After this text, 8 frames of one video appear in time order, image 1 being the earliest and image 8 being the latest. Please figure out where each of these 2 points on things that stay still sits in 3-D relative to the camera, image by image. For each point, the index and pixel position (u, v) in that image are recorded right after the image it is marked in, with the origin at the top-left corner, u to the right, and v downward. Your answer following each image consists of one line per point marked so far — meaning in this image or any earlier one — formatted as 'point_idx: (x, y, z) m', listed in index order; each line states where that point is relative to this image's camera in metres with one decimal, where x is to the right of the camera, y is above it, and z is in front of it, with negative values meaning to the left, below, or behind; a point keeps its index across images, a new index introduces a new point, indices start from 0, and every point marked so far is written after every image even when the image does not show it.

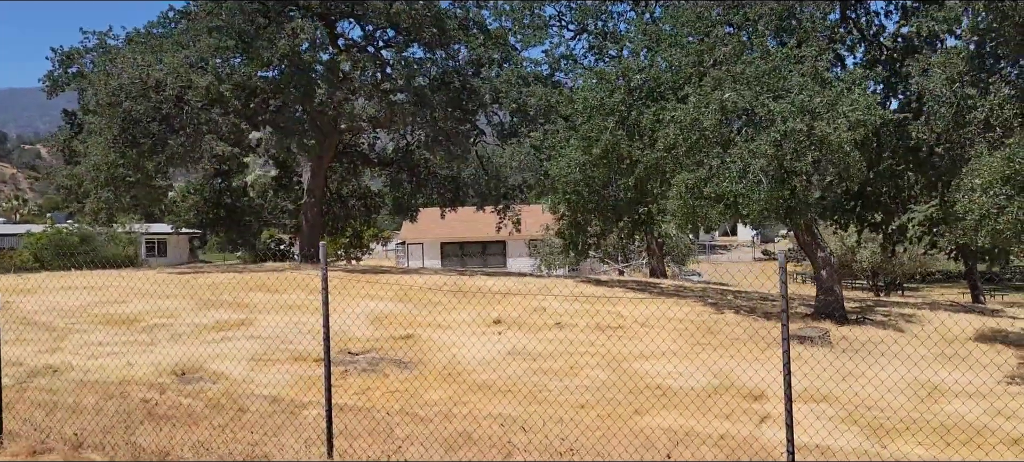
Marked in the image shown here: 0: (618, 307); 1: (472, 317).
0: (+1.9, -1.4, +14.2) m
1: (-0.7, -1.4, +12.7) m
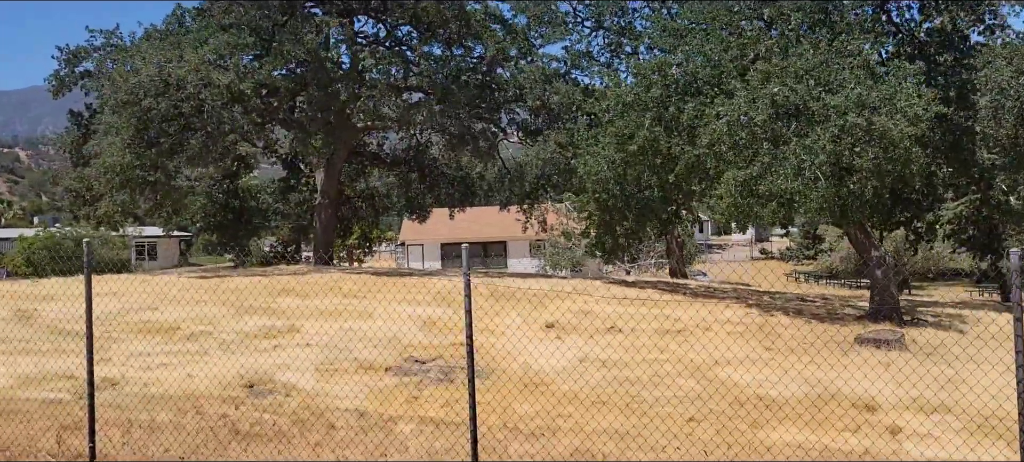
0: (+2.7, -1.4, +13.8) m
1: (+0.1, -1.4, +12.2) m
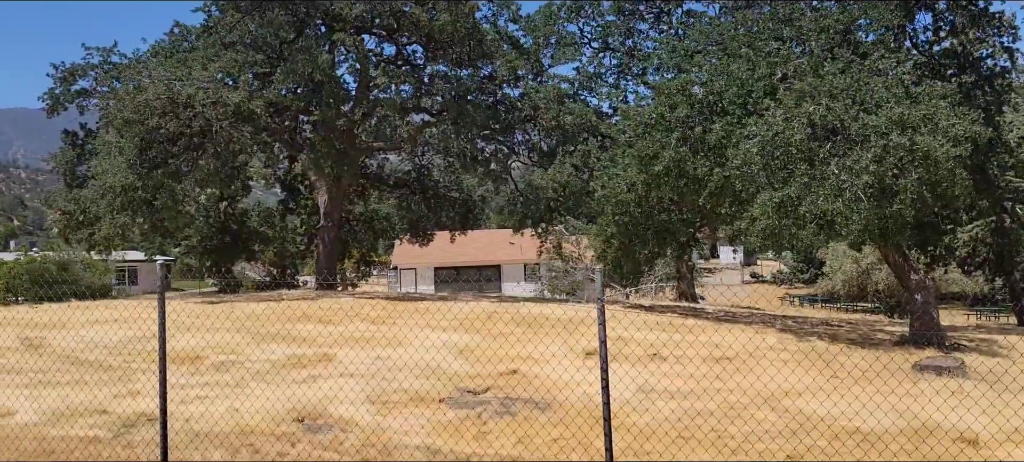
0: (+3.2, -1.8, +13.3) m
1: (+0.7, -1.7, +11.7) m
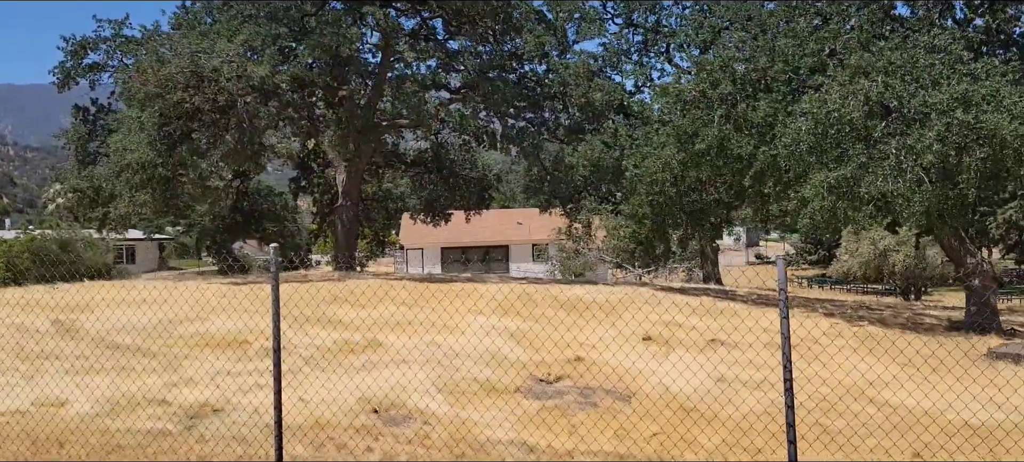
0: (+3.9, -1.4, +12.9) m
1: (+1.4, -1.4, +11.3) m
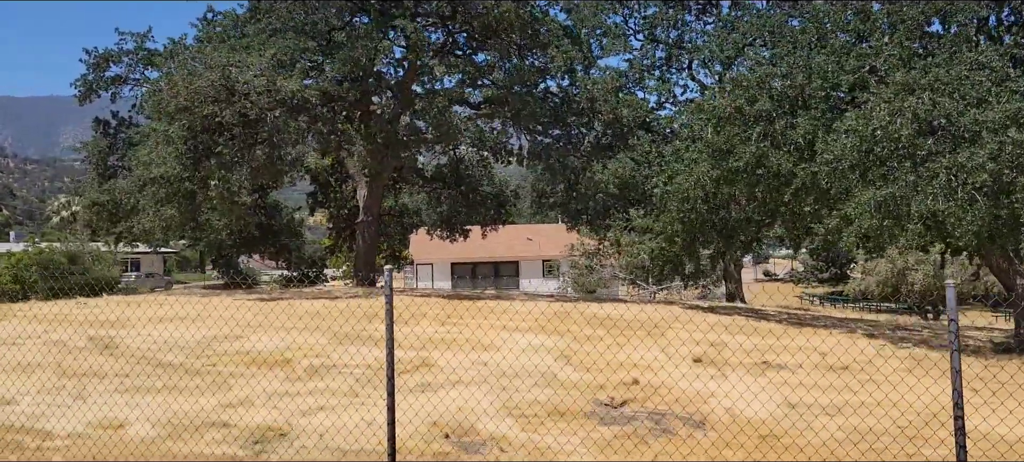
0: (+4.6, -1.8, +12.7) m
1: (+2.0, -1.7, +11.0) m
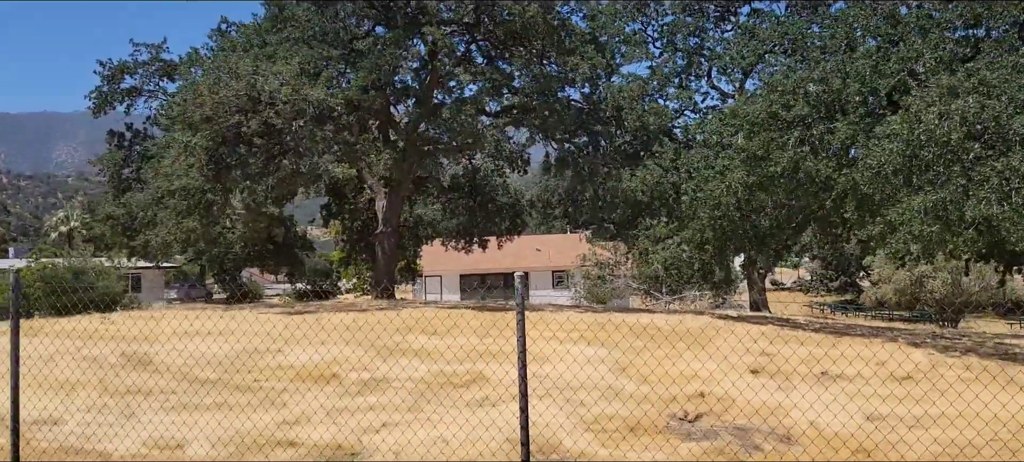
0: (+5.2, -1.8, +12.3) m
1: (+2.7, -1.8, +10.7) m
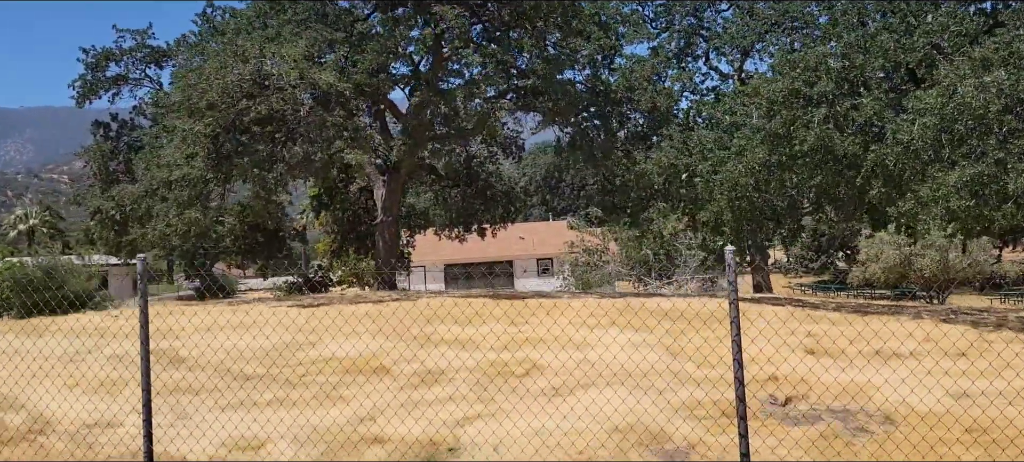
0: (+5.7, -1.5, +12.2) m
1: (+3.3, -1.5, +10.5) m
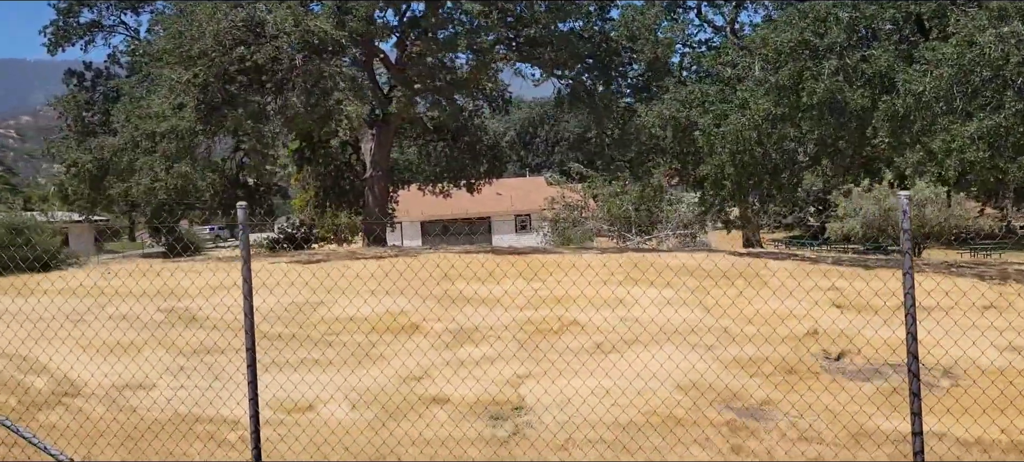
0: (+6.0, -0.8, +12.2) m
1: (+3.6, -0.9, +10.4) m
